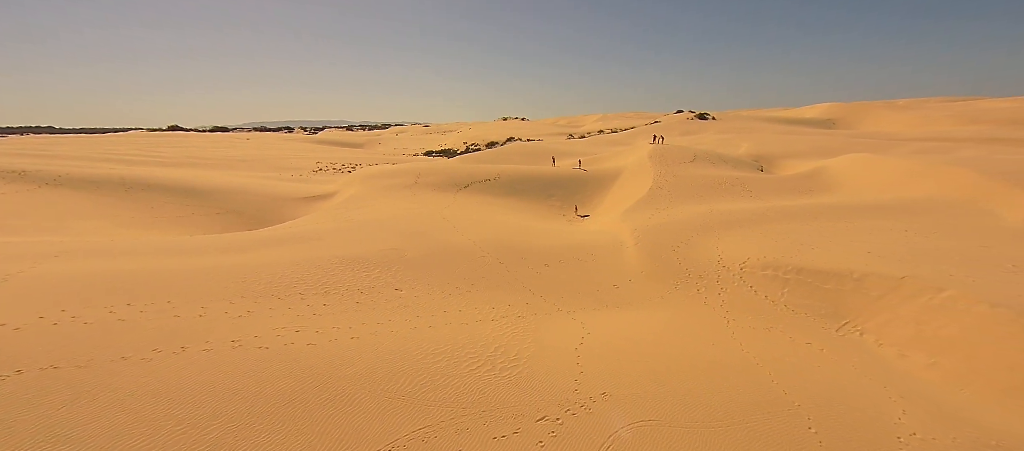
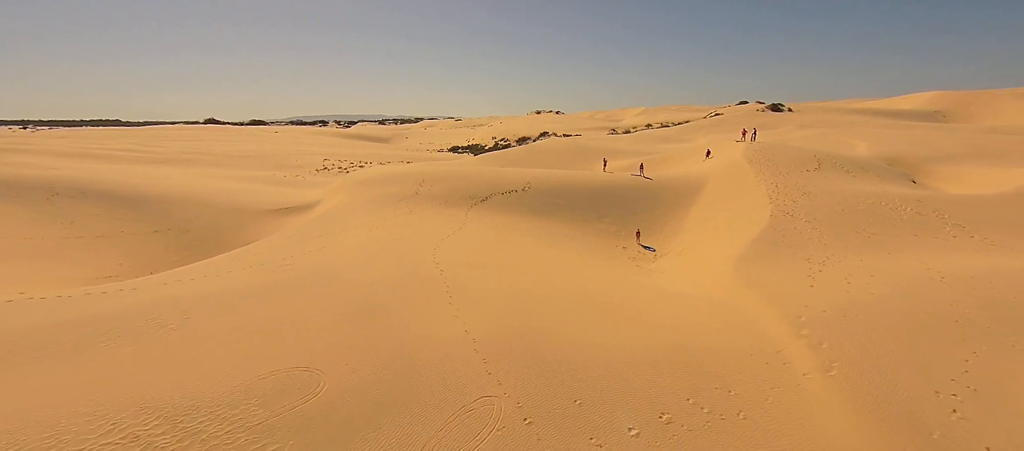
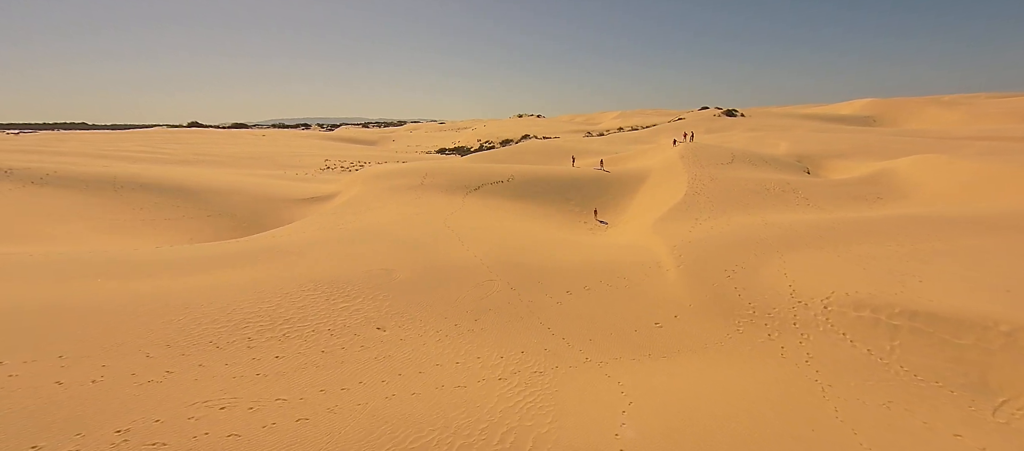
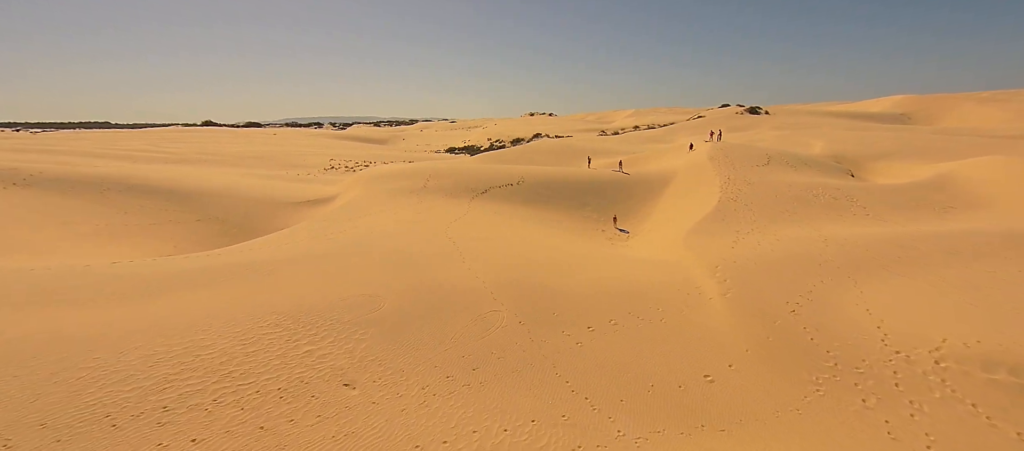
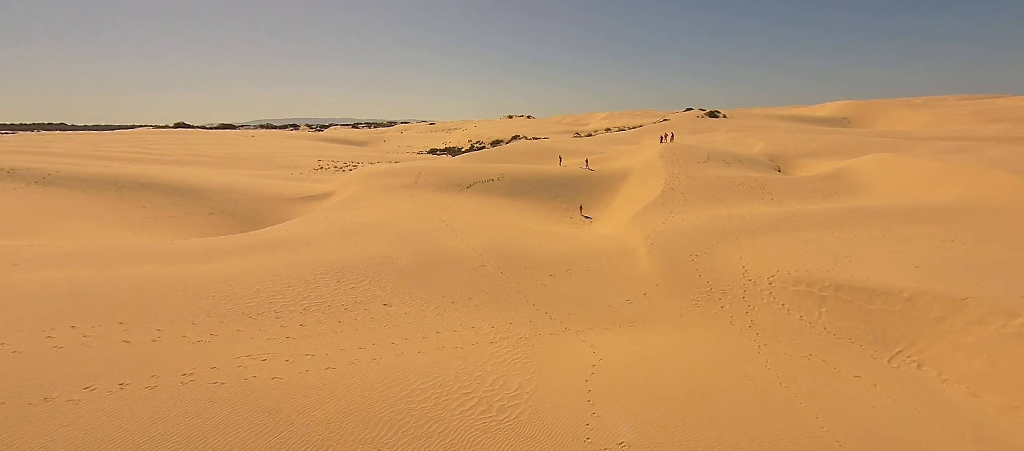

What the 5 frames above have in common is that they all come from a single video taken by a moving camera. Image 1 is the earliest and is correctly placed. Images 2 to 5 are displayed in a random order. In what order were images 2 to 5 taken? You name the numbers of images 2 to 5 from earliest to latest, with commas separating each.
5, 3, 4, 2
